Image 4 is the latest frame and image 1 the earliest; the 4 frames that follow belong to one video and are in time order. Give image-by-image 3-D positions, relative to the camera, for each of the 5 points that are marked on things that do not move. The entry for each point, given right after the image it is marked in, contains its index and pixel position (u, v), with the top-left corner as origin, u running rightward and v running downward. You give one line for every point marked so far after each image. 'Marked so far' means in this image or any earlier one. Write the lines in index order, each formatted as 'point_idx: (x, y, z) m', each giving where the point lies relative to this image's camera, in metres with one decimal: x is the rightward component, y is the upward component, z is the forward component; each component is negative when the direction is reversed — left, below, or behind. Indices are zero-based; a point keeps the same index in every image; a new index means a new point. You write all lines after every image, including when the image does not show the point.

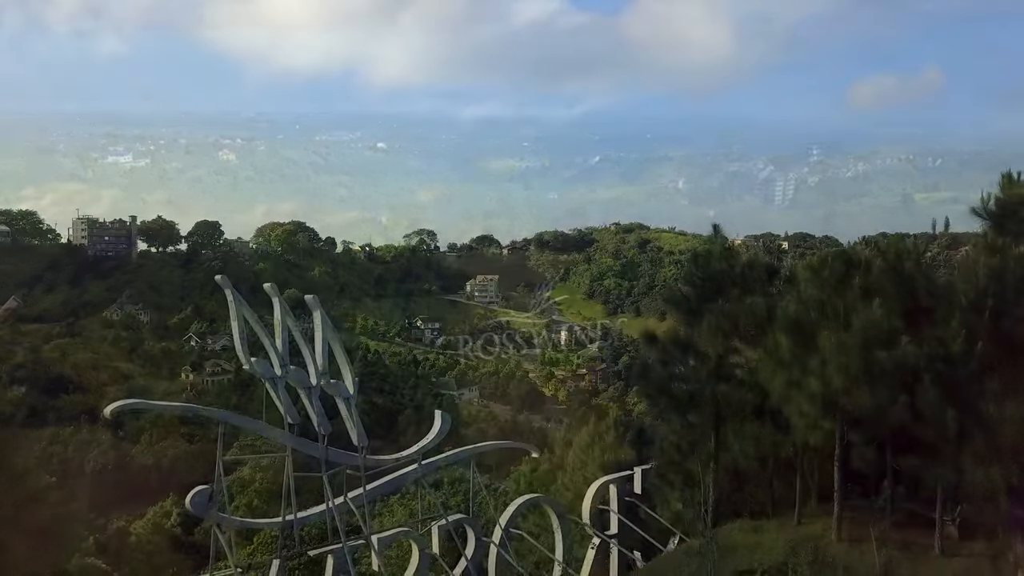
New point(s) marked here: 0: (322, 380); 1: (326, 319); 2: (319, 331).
0: (-4.9, -2.4, +16.9) m
1: (-4.9, -0.9, +17.4) m
2: (-5.0, -1.1, +17.0) m
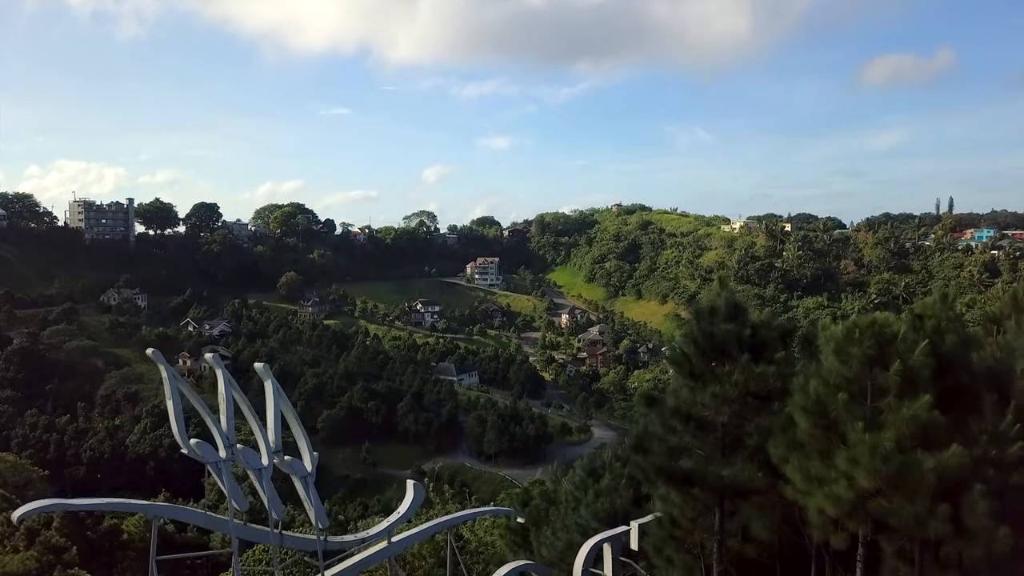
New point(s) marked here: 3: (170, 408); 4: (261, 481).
0: (-5.4, -3.9, +14.8) m
1: (-5.4, -2.4, +15.3) m
2: (-5.5, -2.6, +14.9) m
3: (-7.3, -2.5, +13.9) m
4: (-5.7, -4.4, +14.8) m
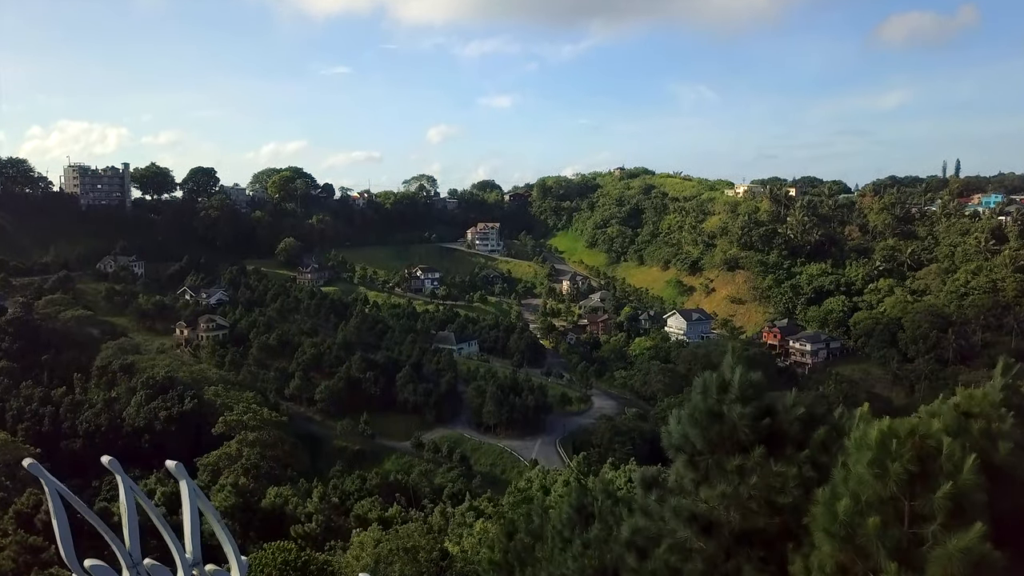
0: (-6.1, -5.4, +12.2) m
1: (-6.1, -3.9, +12.5) m
2: (-6.2, -4.1, +12.2) m
3: (-8.0, -4.1, +11.2) m
4: (-6.4, -5.9, +12.2) m
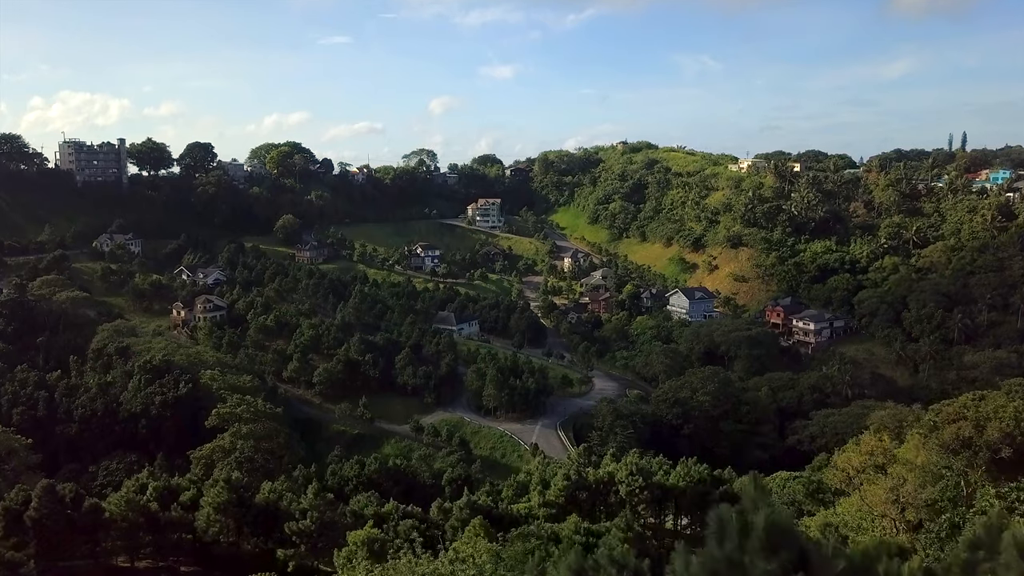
0: (-6.4, -7.3, +9.5) m
1: (-6.4, -5.7, +9.8) m
2: (-6.5, -6.0, +9.5) m
3: (-8.3, -6.0, +8.5) m
4: (-6.7, -7.8, +9.5) m
